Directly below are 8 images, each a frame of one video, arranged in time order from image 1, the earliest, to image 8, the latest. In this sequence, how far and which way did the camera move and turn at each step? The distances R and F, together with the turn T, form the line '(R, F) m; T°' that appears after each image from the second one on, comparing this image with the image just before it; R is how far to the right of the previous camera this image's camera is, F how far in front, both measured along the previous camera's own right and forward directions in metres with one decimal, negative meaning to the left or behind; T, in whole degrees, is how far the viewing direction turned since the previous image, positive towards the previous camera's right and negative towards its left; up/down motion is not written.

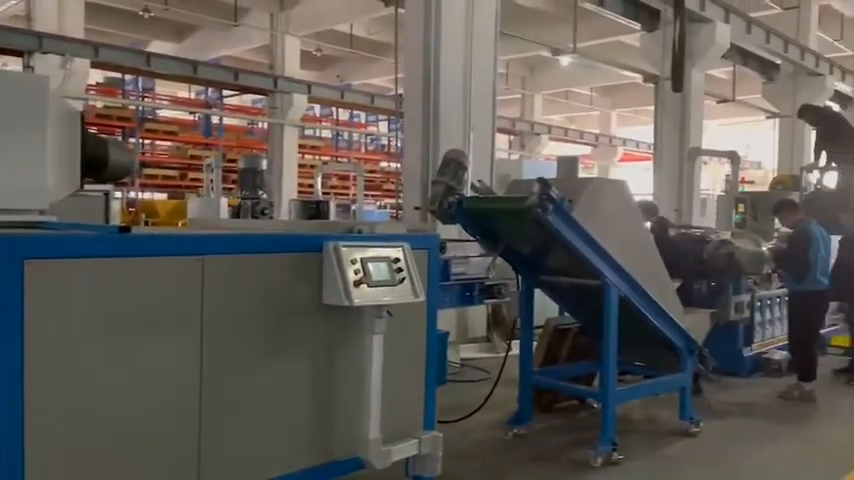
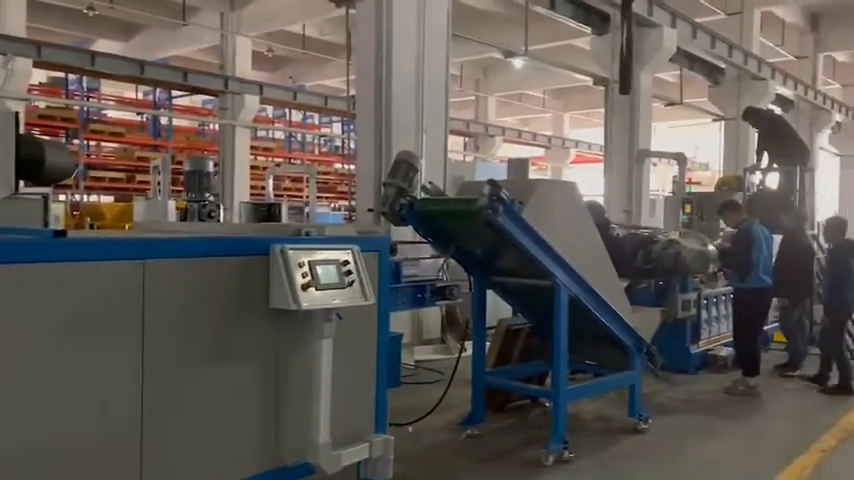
(0.0, 0.0) m; +4°
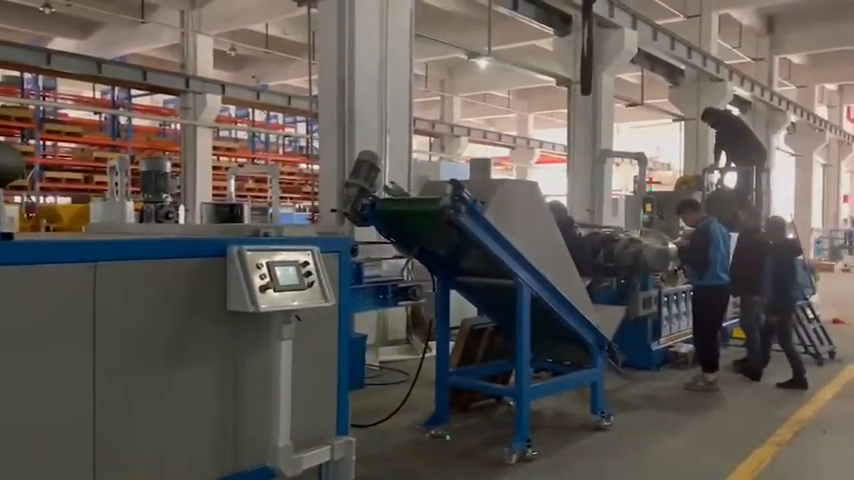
(0.0, 0.0) m; +3°
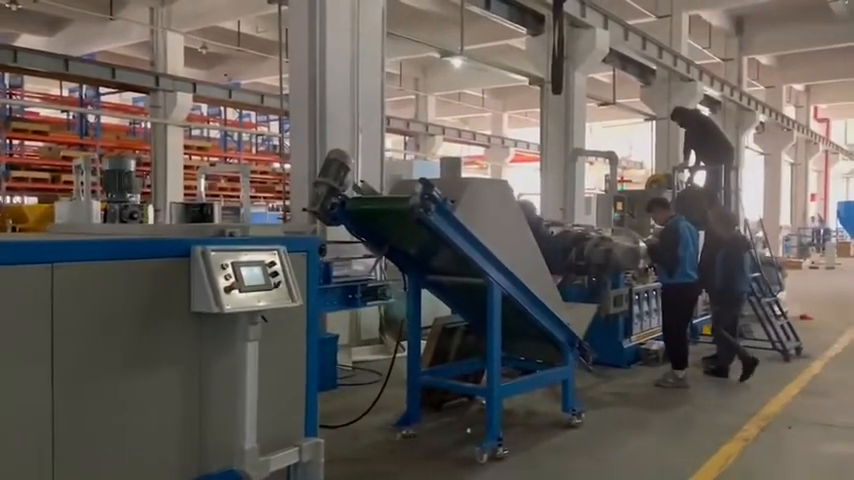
(0.0, 0.0) m; +2°
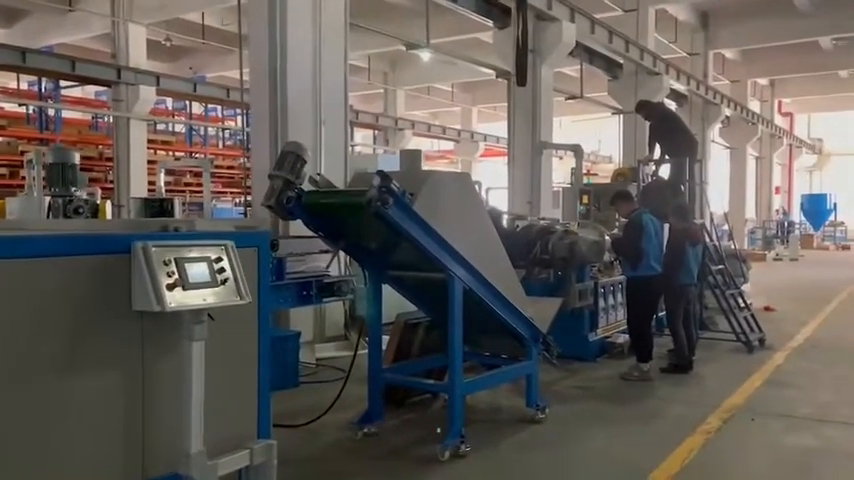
(+0.1, +0.1) m; +2°
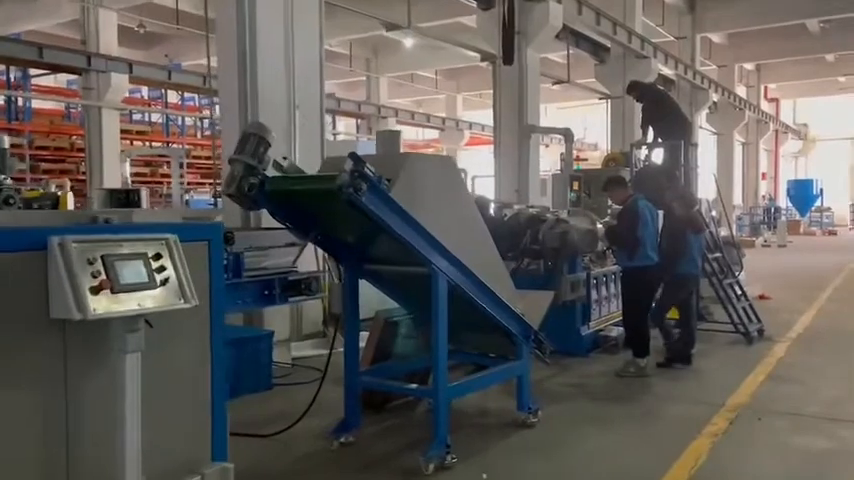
(0.0, +0.4) m; +1°
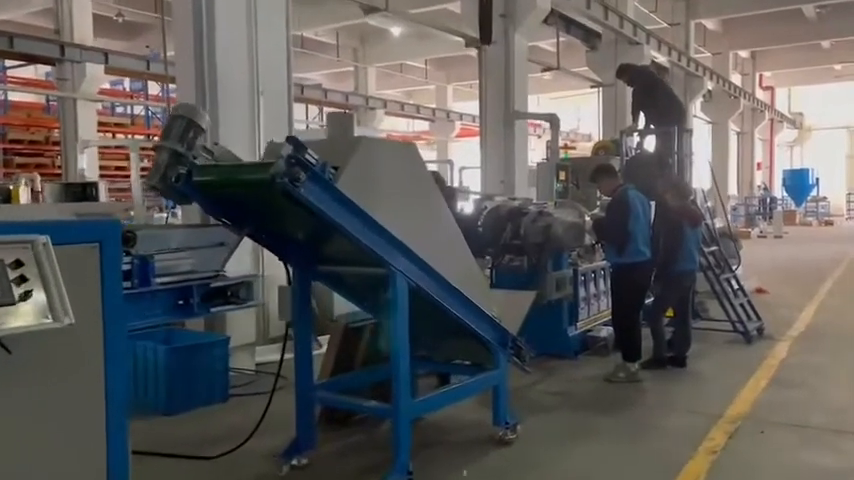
(+0.2, +0.4) m; 0°
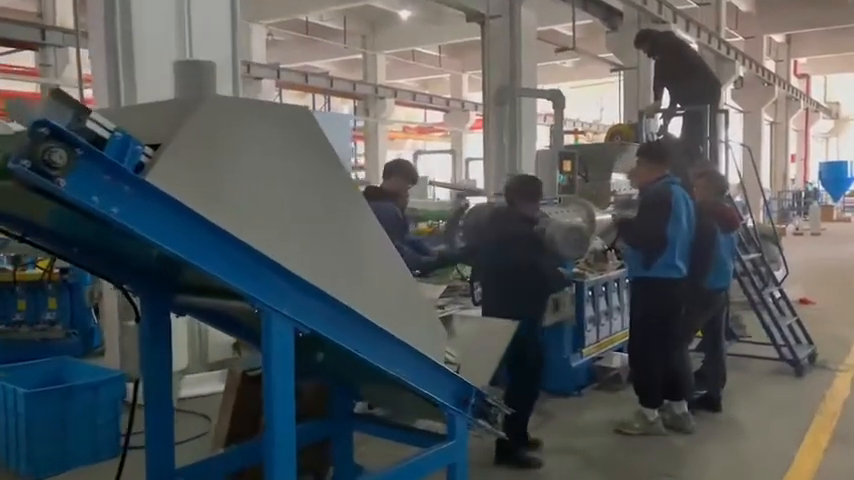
(+0.3, +1.1) m; -2°
